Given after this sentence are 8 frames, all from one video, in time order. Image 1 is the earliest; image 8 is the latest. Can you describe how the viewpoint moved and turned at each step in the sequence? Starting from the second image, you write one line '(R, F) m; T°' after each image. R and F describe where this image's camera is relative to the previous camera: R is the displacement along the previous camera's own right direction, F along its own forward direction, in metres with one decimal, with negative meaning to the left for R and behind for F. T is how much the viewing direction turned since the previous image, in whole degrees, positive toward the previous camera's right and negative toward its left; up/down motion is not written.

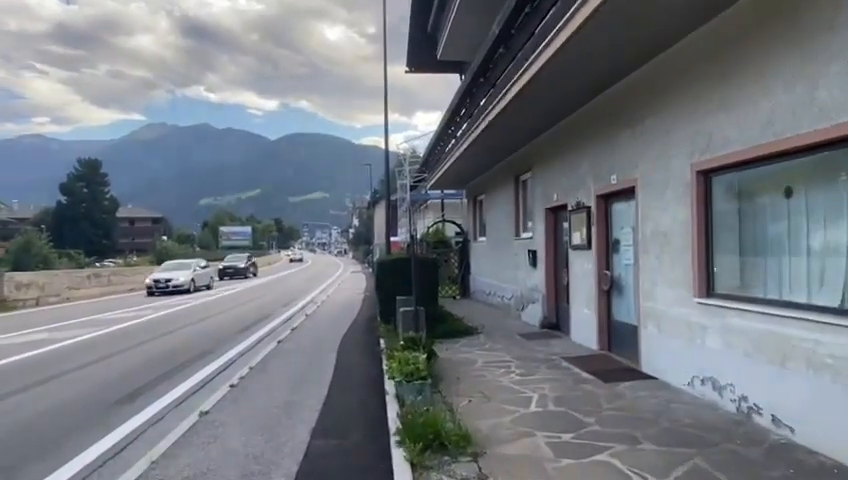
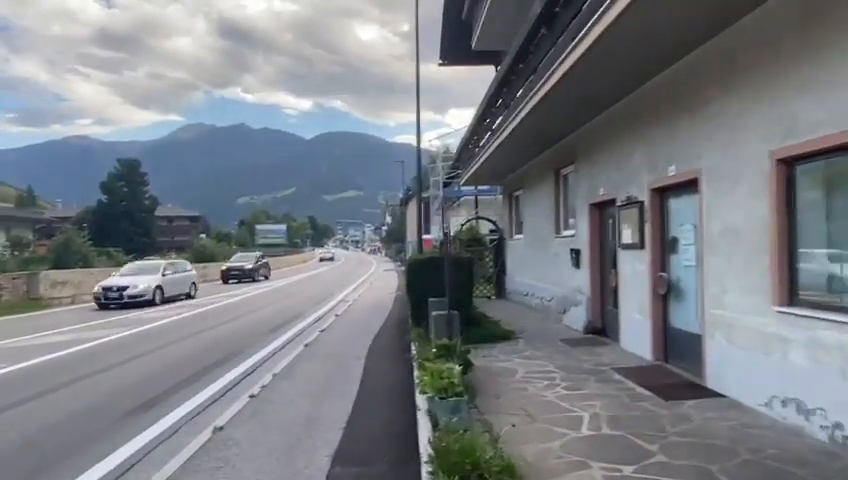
(0.0, +0.8) m; -3°
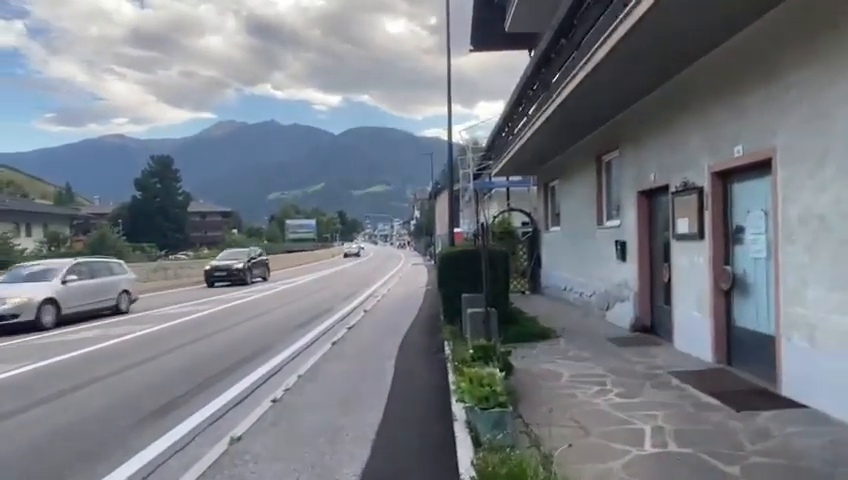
(-0.1, +0.7) m; -3°
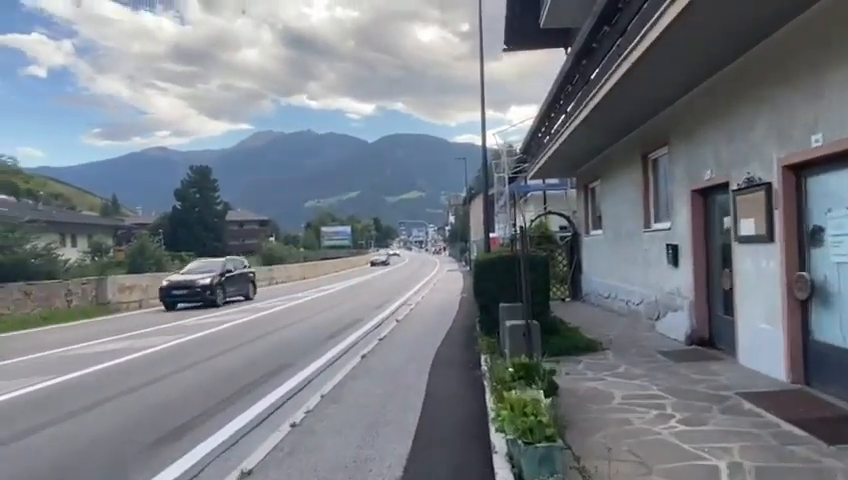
(0.0, +0.7) m; -4°
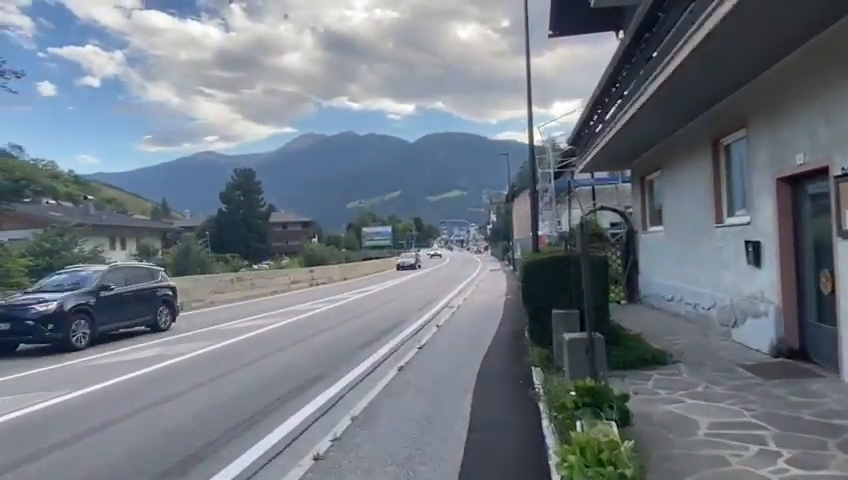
(0.0, +1.0) m; -4°
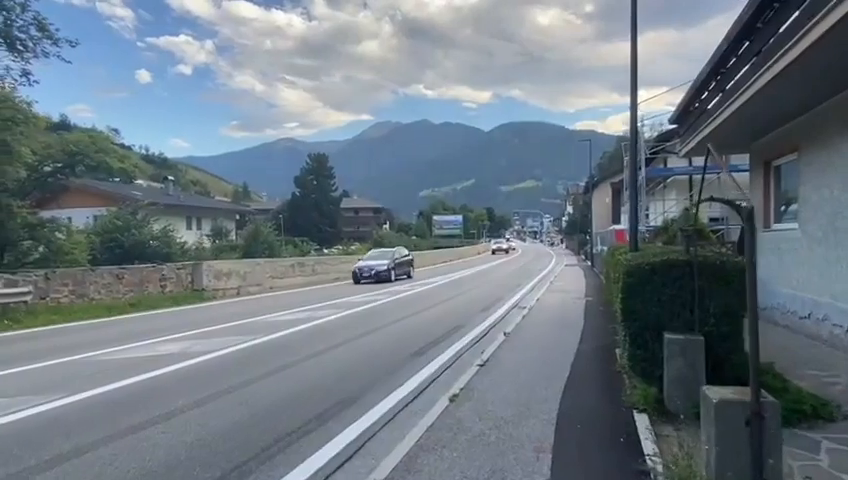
(+0.1, +2.2) m; -7°
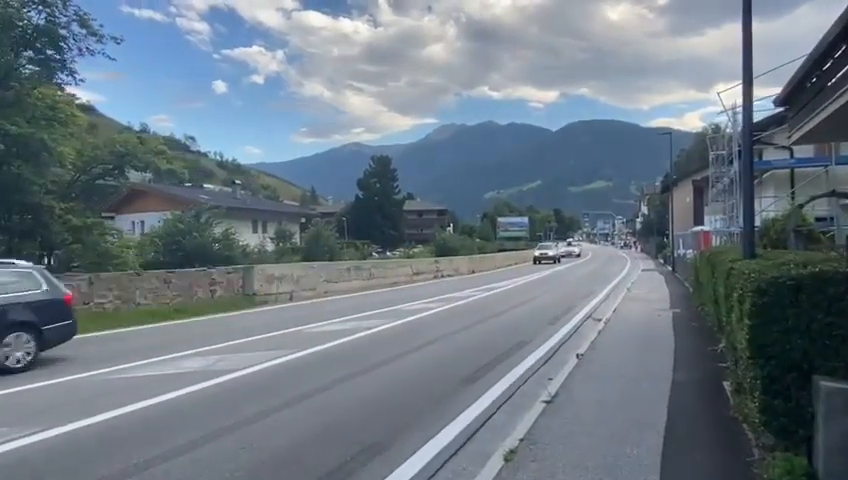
(+0.2, +1.8) m; -7°
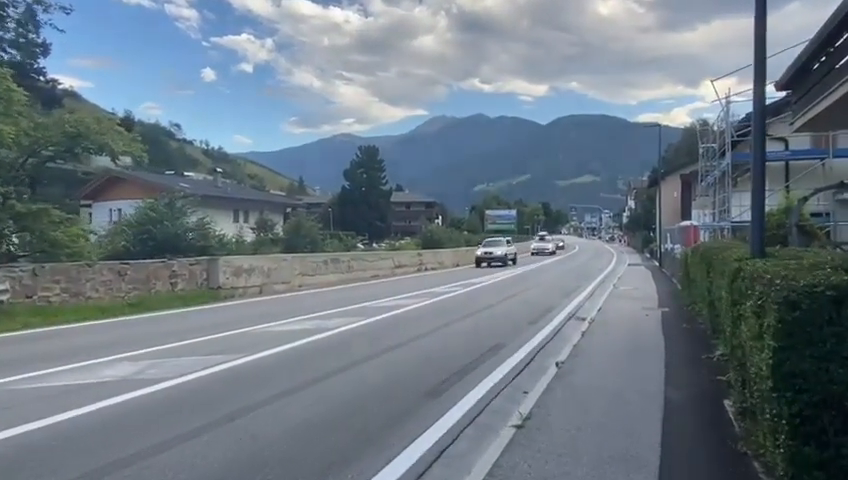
(+0.4, +1.2) m; +1°
